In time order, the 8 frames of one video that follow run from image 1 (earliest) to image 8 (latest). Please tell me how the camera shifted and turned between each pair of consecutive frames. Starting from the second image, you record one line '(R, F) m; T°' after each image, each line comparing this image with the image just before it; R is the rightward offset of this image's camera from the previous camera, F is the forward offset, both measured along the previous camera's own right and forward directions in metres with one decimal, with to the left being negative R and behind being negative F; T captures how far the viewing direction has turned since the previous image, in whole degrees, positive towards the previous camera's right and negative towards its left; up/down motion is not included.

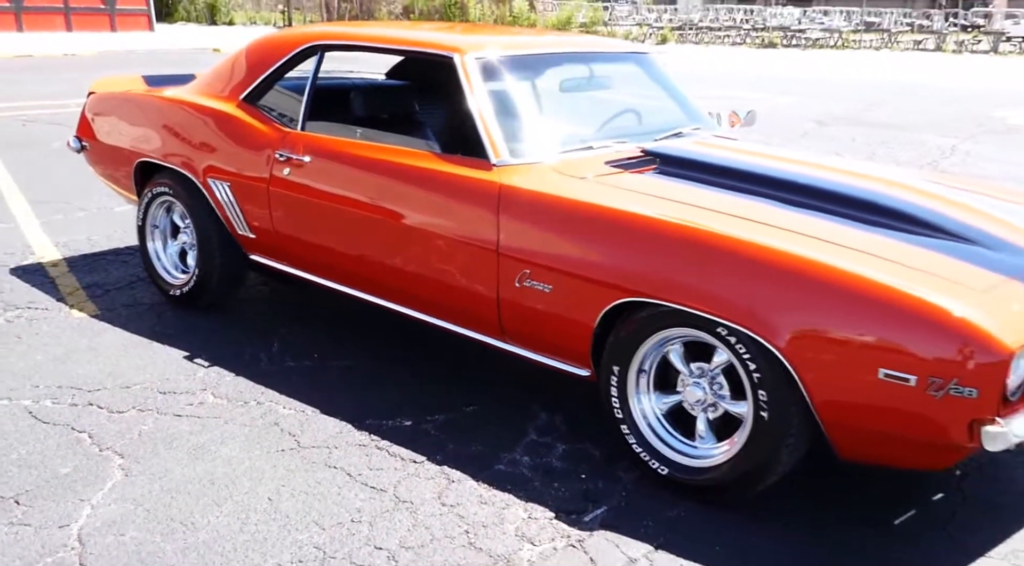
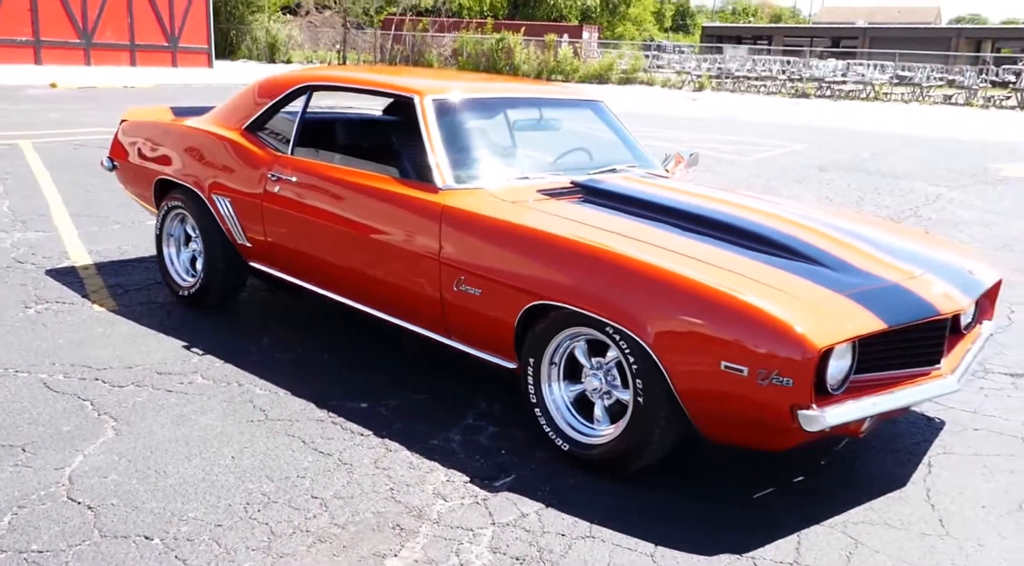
(+0.4, -0.5) m; -3°
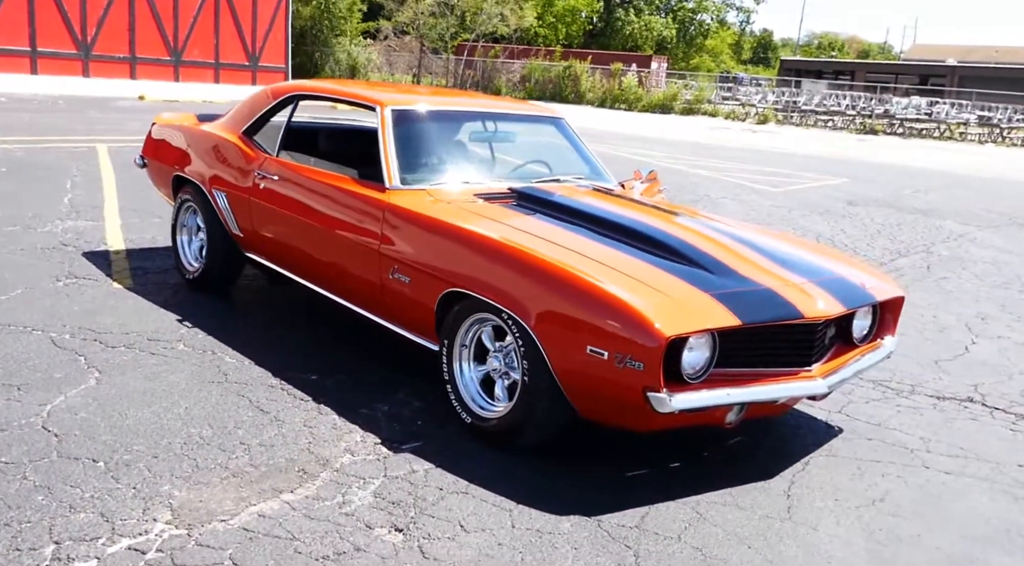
(+0.6, -0.4) m; -5°
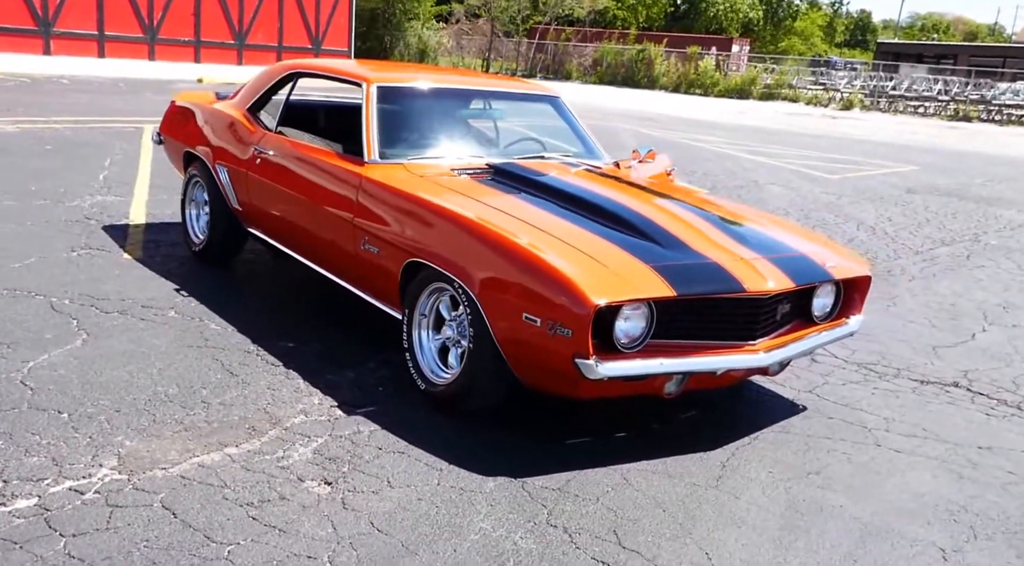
(+0.5, -0.1) m; -4°
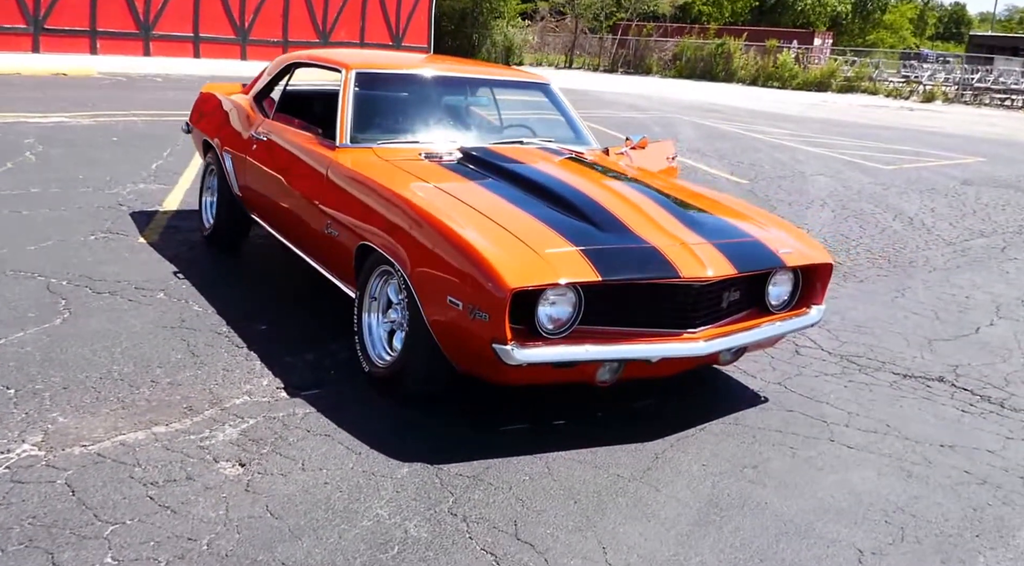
(+0.5, 0.0) m; -4°
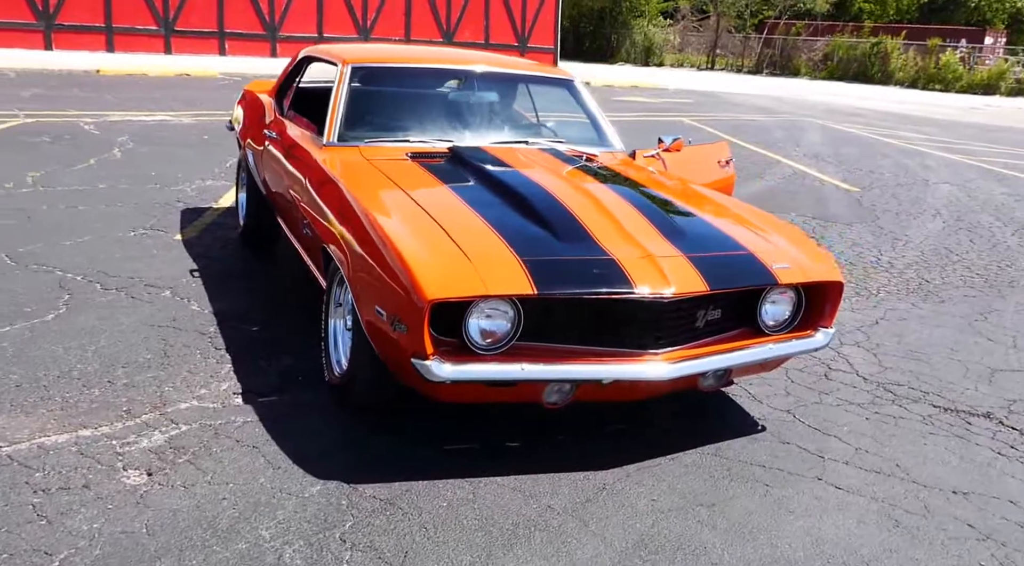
(+0.6, +0.3) m; -7°
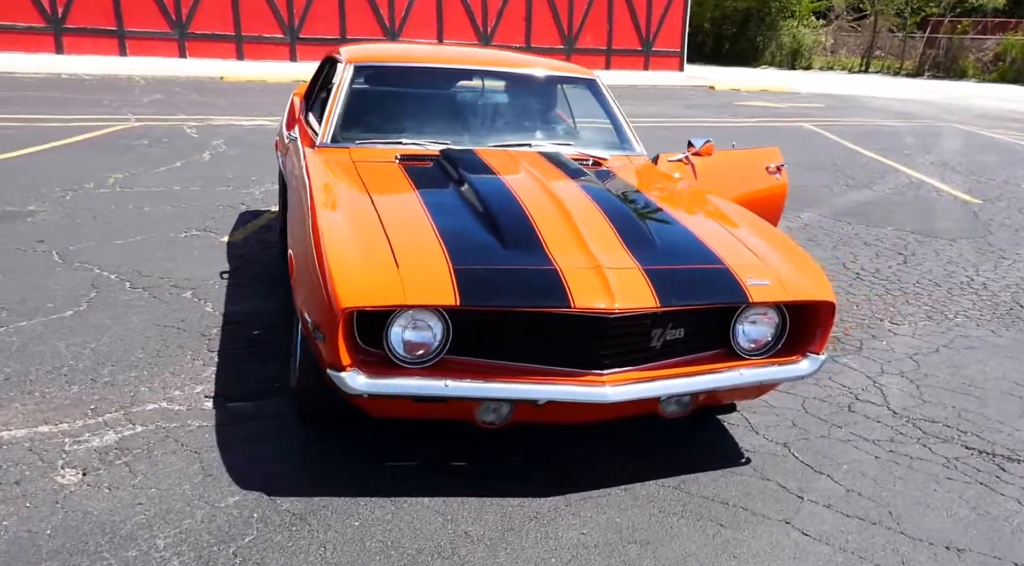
(+0.6, +0.2) m; -8°
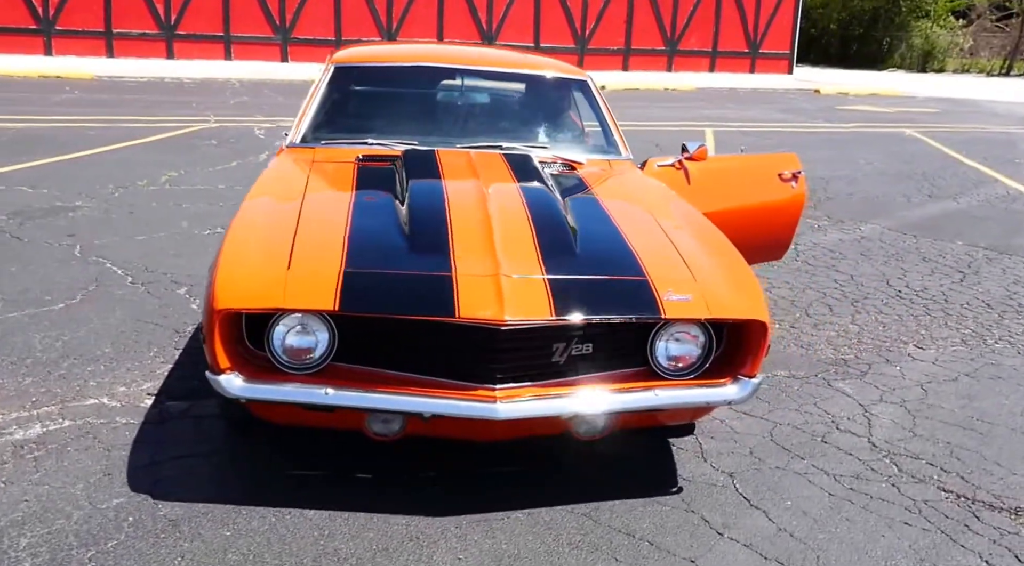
(+0.6, +0.2) m; -6°
